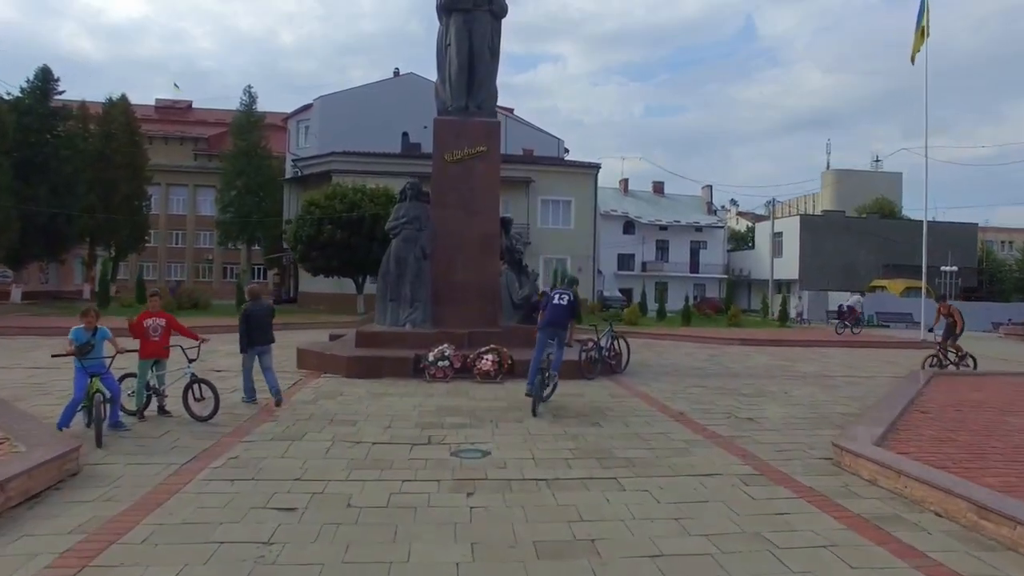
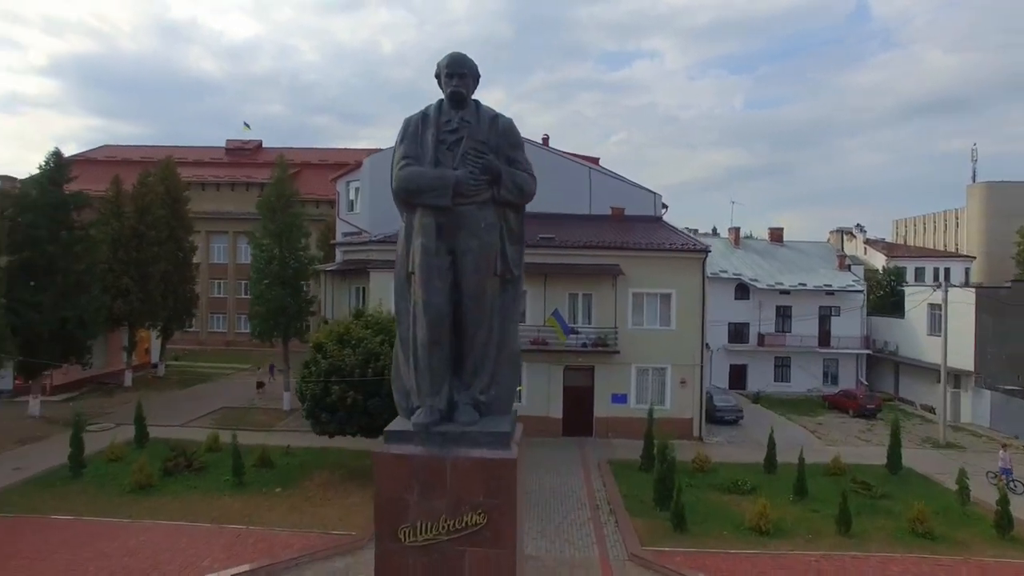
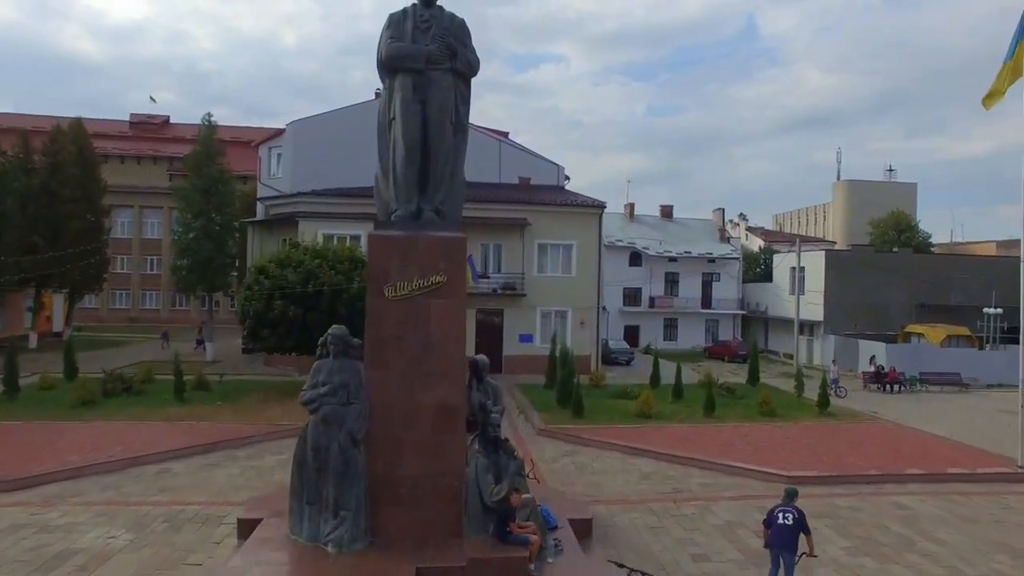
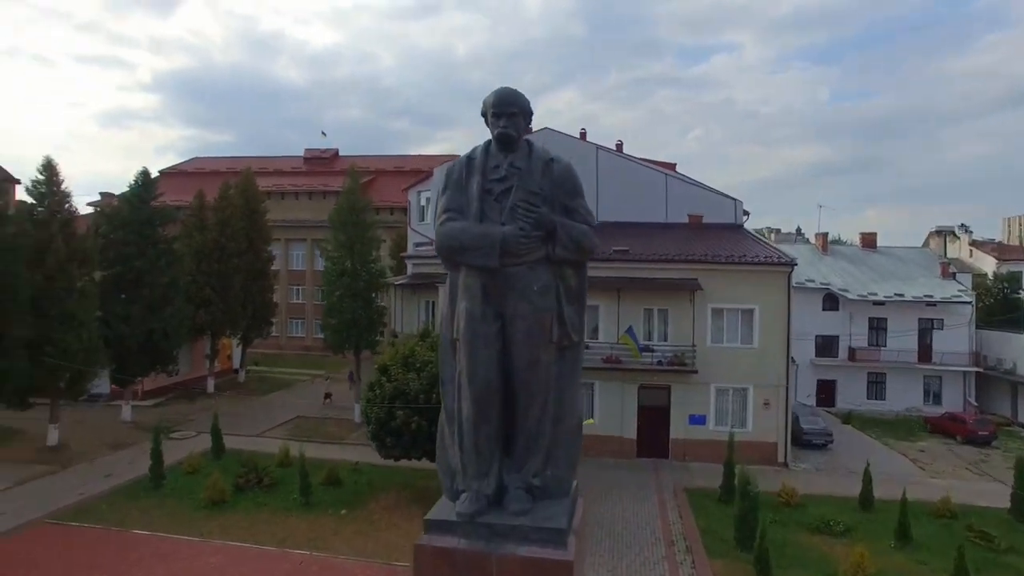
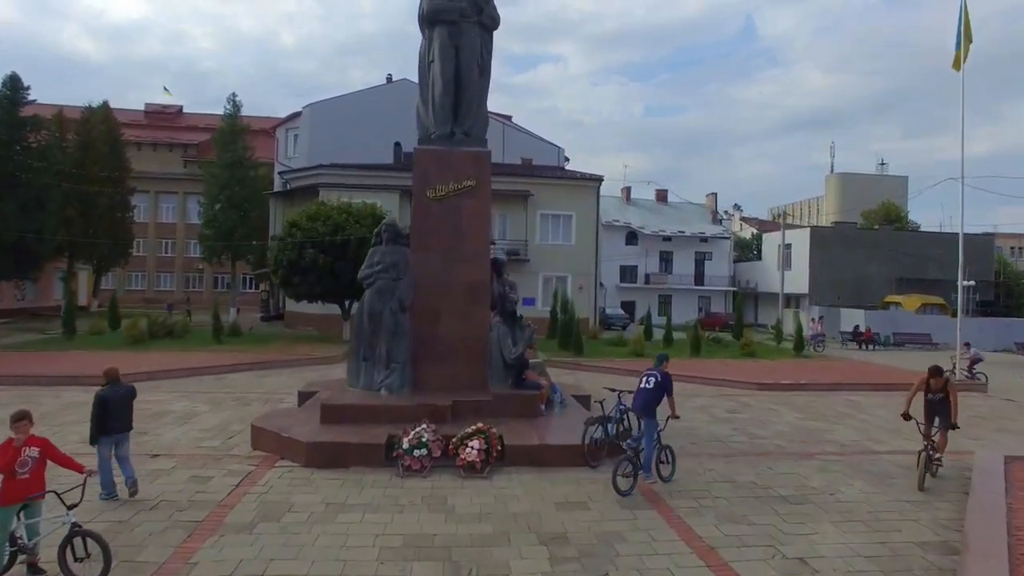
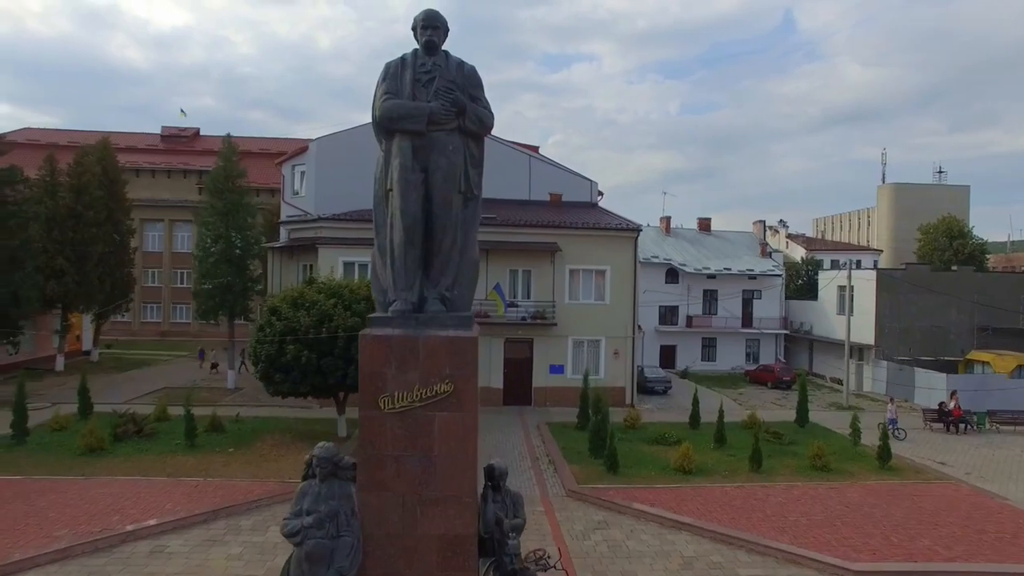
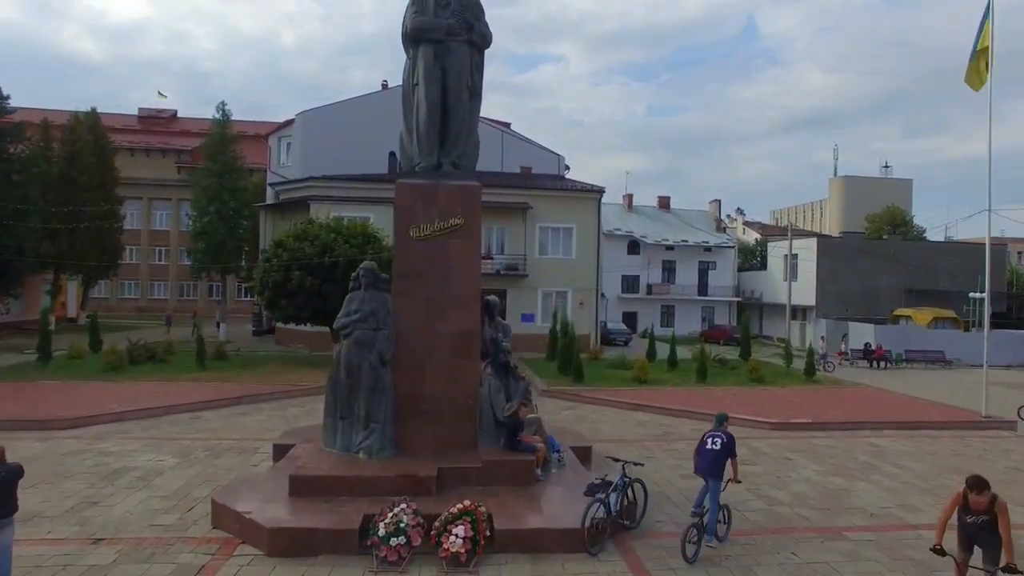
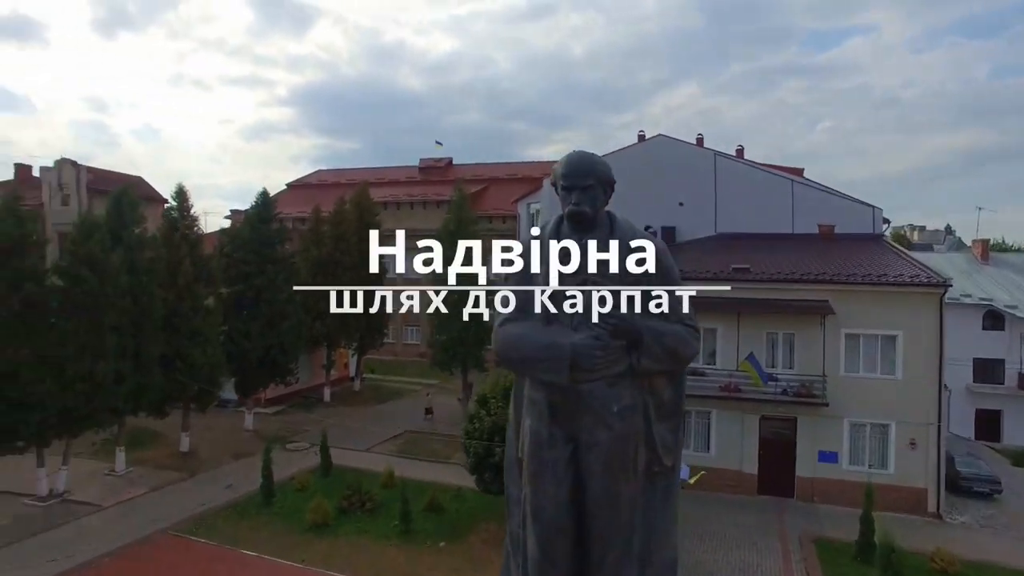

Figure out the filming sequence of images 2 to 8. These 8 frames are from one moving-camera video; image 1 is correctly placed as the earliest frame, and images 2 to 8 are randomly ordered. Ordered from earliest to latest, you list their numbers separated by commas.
5, 7, 3, 6, 2, 4, 8
